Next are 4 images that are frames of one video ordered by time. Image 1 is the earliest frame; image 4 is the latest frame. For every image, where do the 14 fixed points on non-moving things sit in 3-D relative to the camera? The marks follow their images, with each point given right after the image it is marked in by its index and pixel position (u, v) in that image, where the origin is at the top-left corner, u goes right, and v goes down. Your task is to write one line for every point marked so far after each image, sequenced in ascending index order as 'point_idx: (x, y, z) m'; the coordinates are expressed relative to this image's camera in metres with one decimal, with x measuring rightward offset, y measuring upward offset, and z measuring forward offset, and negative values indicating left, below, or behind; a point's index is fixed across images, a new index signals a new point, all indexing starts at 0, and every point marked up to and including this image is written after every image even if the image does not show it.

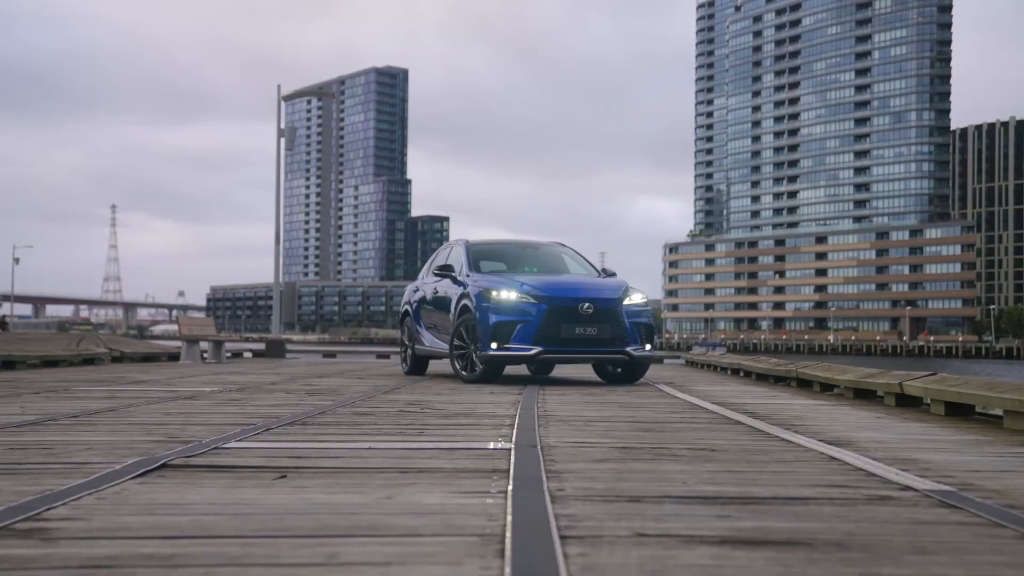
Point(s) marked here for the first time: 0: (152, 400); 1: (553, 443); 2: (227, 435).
0: (-3.0, -1.0, +8.1) m
1: (+0.2, -0.8, +4.9) m
2: (-1.6, -0.8, +5.2) m
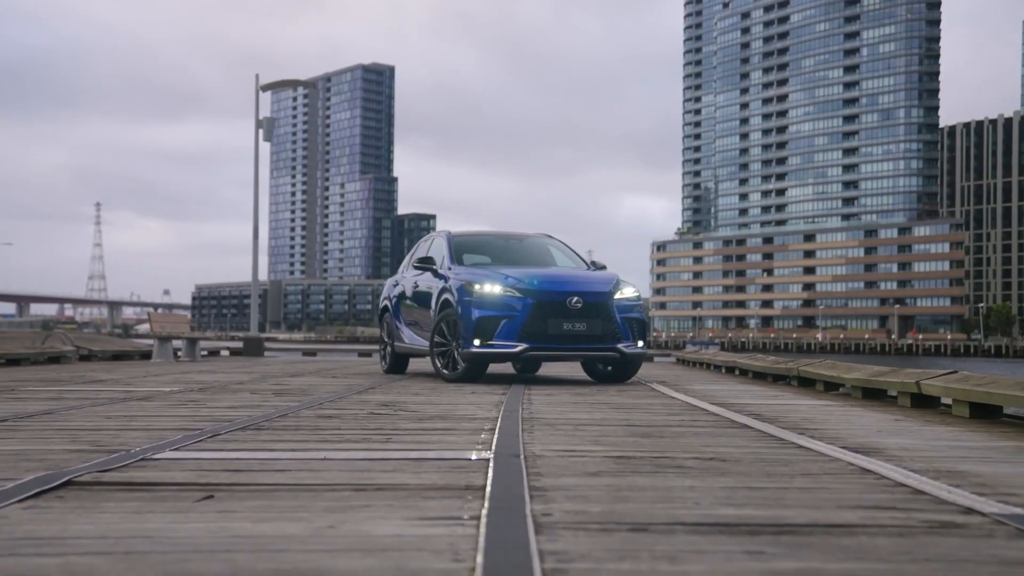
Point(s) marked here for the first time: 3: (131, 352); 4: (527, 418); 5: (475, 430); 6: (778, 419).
0: (-3.2, -0.9, +7.4) m
1: (+0.1, -0.7, +4.3) m
2: (-1.7, -0.7, +4.5) m
3: (-7.6, -1.3, +19.1) m
4: (+0.1, -0.8, +6.0) m
5: (-0.2, -0.8, +5.2) m
6: (+1.8, -0.9, +6.3) m
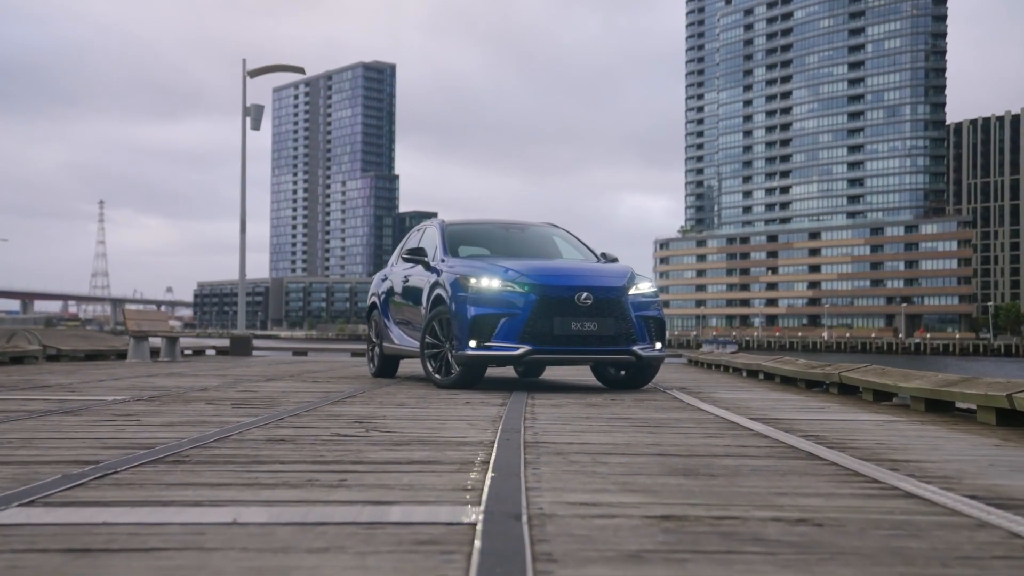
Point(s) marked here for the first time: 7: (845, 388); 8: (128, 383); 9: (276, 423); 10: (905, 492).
0: (-3.2, -0.8, +6.1) m
1: (+0.1, -0.7, +3.0) m
2: (-1.7, -0.7, +3.3) m
3: (-7.6, -1.2, +17.8) m
4: (+0.1, -0.8, +4.7) m
5: (-0.2, -0.7, +3.9) m
6: (+1.8, -0.8, +5.0) m
7: (+3.3, -1.0, +9.5) m
8: (-4.0, -1.0, +10.0) m
9: (-1.5, -0.8, +5.9) m
10: (+1.4, -0.7, +3.4) m
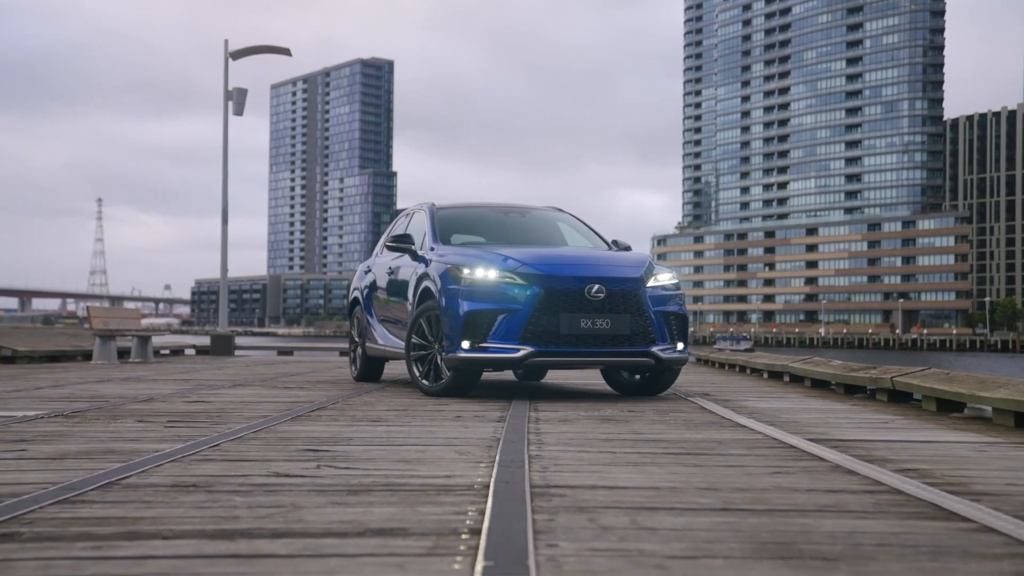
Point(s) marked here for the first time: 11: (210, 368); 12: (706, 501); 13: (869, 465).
0: (-3.2, -0.8, +4.8) m
1: (+0.1, -0.6, +1.6) m
2: (-1.6, -0.6, +1.9) m
3: (-7.6, -1.1, +16.4) m
4: (+0.1, -0.7, +3.3) m
5: (-0.2, -0.7, +2.6) m
6: (+1.8, -0.8, +3.6) m
7: (+3.3, -0.9, +8.2) m
8: (-4.0, -0.9, +8.7) m
9: (-1.5, -0.8, +4.5) m
10: (+1.4, -0.7, +2.0) m
11: (-4.4, -1.1, +13.9) m
12: (+0.7, -0.7, +3.4) m
13: (+1.6, -0.8, +4.3) m
